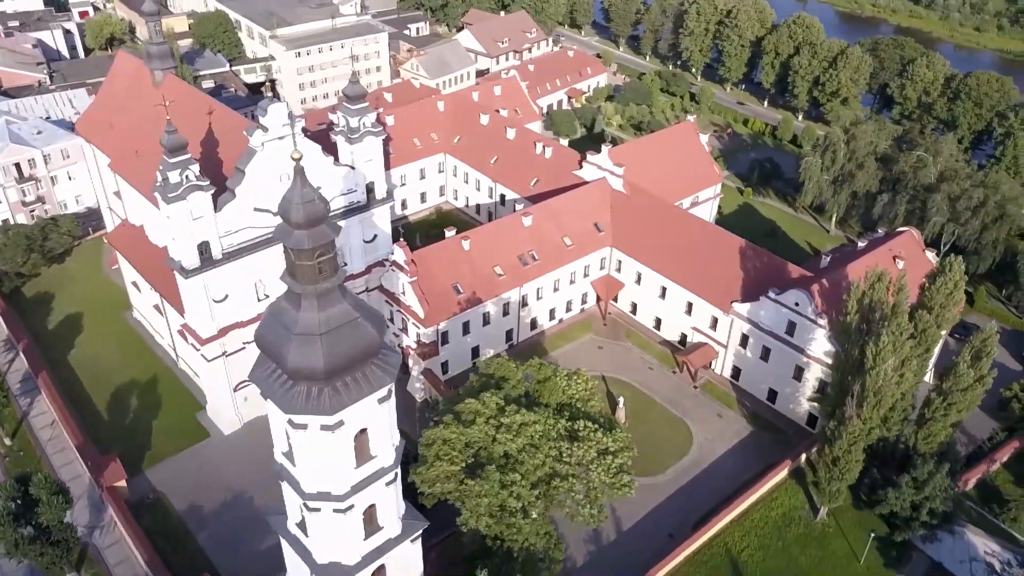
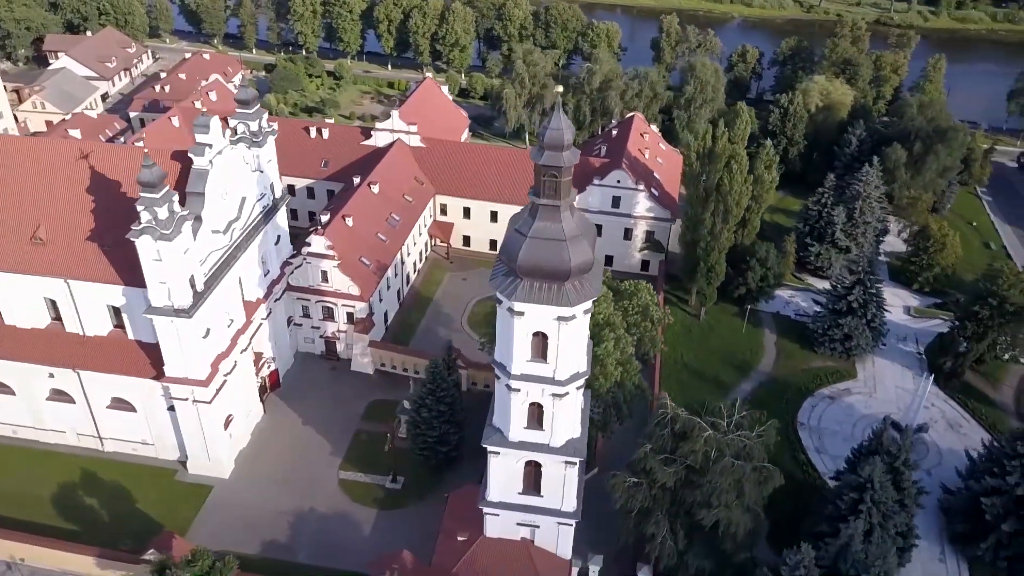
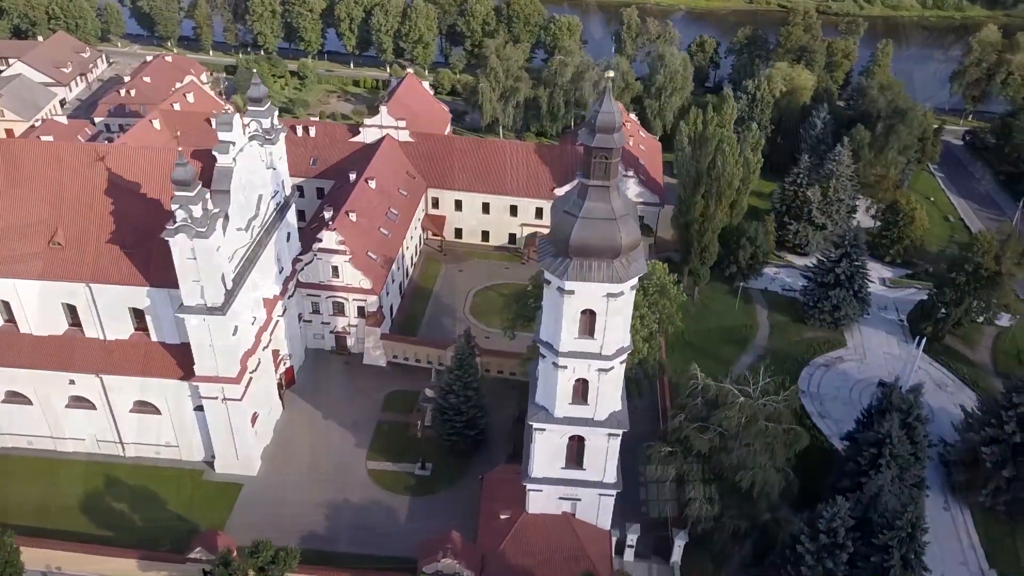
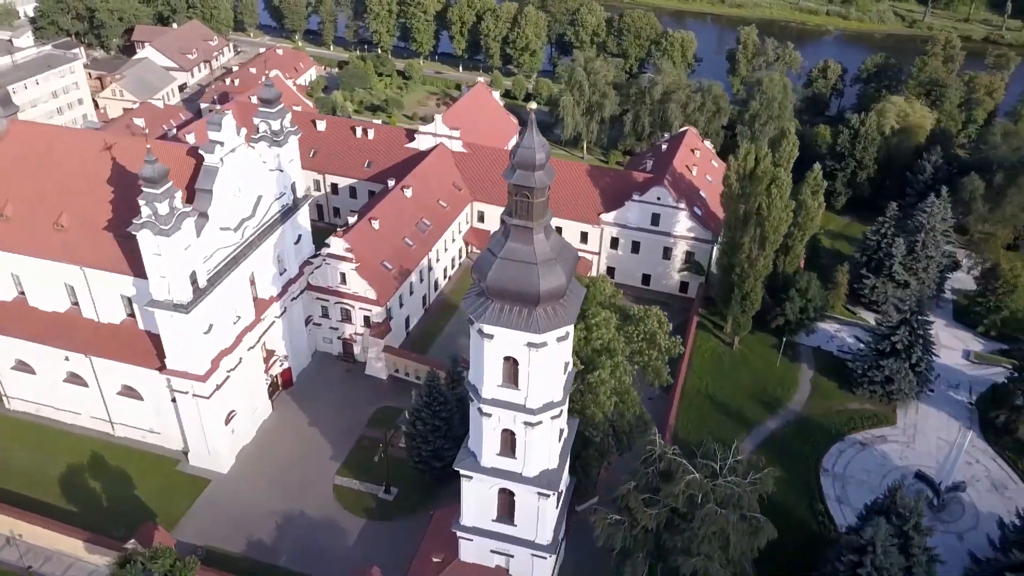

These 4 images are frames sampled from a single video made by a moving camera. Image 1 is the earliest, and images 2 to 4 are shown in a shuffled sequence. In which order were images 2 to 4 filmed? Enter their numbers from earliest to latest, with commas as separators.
4, 2, 3
